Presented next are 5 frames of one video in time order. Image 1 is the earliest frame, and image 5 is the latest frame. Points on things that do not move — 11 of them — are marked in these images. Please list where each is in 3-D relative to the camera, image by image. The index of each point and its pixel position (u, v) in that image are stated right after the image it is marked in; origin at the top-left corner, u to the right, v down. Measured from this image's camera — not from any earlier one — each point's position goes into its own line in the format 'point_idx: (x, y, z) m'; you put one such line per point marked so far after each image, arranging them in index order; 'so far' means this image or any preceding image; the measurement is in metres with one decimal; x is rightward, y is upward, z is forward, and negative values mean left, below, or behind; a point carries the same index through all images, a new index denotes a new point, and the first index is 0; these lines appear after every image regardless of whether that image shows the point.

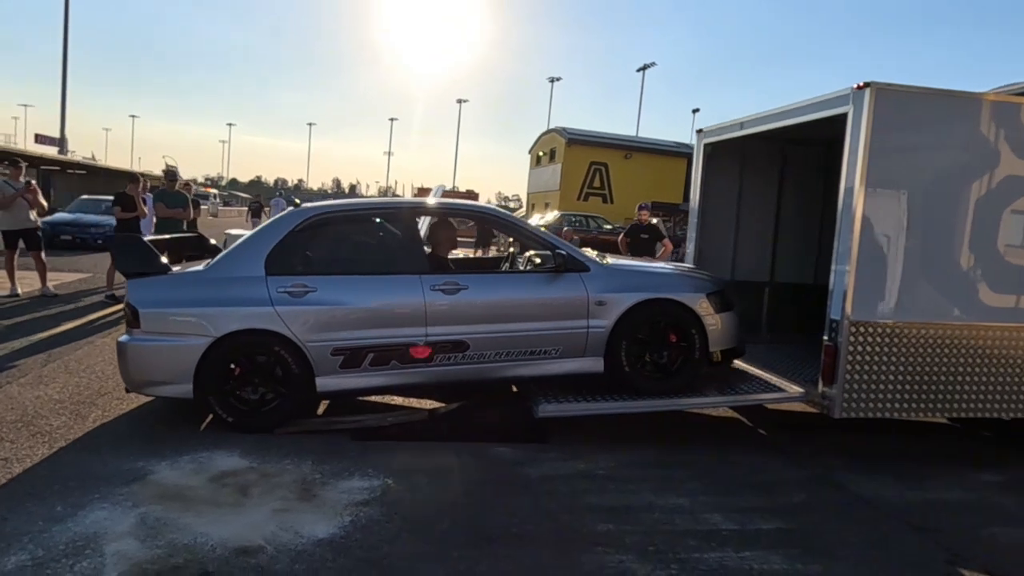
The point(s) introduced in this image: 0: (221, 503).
0: (-1.4, -1.0, +3.5) m
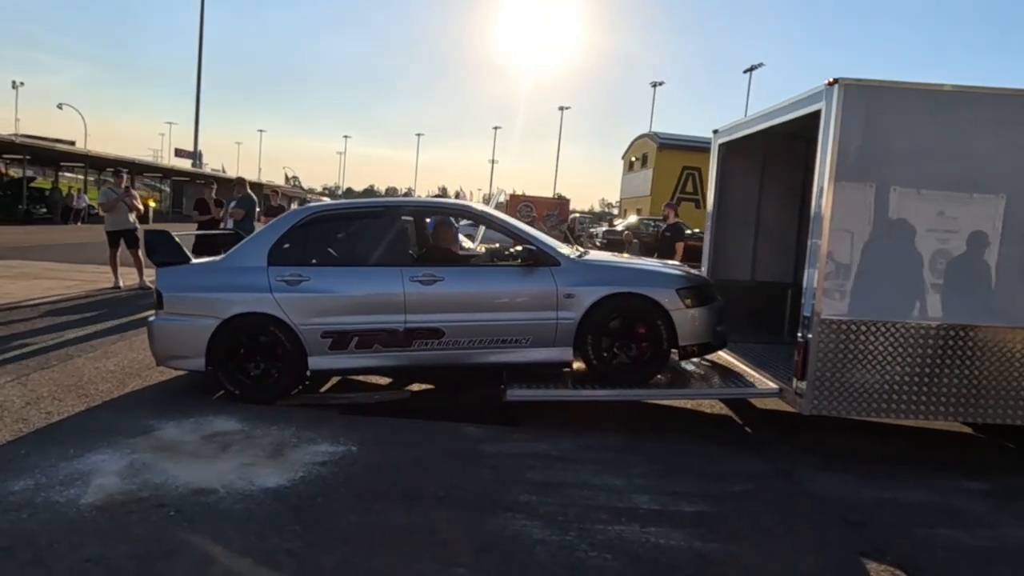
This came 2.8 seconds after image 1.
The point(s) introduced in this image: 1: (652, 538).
0: (-1.8, -0.9, +4.1) m
1: (+0.7, -1.2, +3.5) m
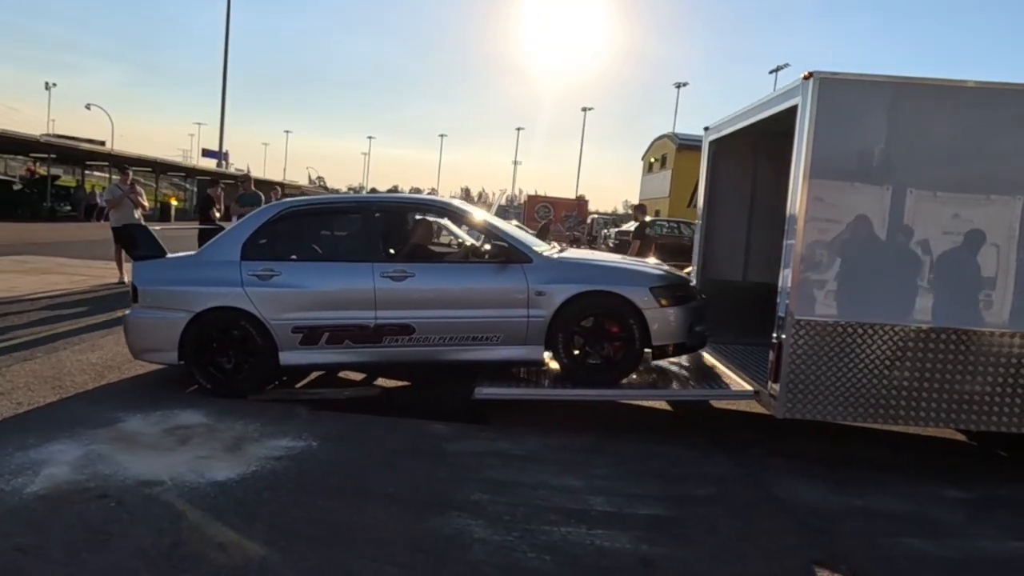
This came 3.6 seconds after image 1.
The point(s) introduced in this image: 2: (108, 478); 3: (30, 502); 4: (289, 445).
0: (-2.0, -0.9, +4.1) m
1: (+0.4, -1.2, +3.4) m
2: (-2.0, -1.0, +3.6) m
3: (-2.2, -1.0, +3.3) m
4: (-1.3, -0.9, +4.3) m
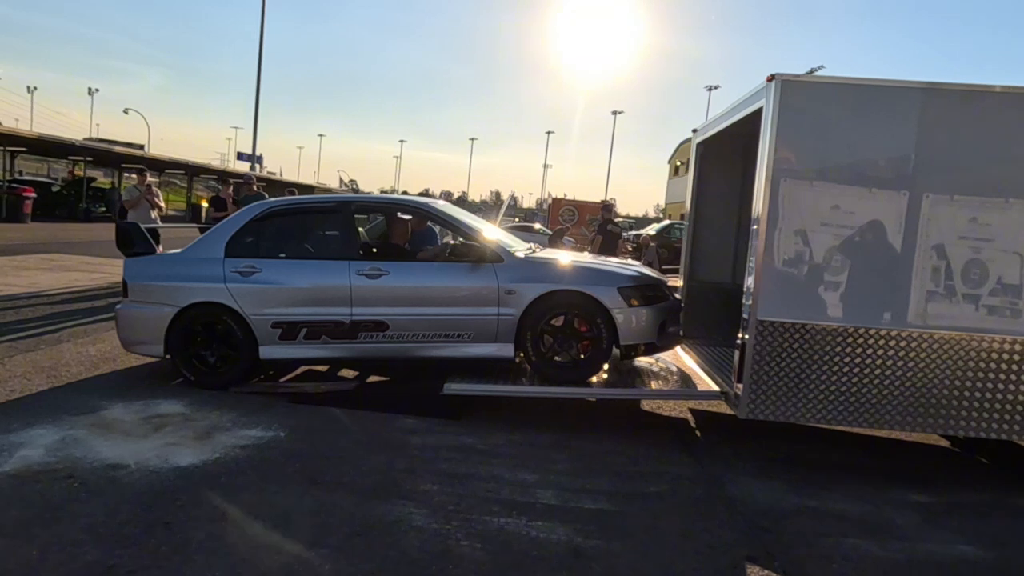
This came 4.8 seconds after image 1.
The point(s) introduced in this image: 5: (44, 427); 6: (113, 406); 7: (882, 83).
0: (-2.3, -0.9, +4.3) m
1: (+0.1, -1.2, +3.5) m
2: (-2.3, -0.9, +3.8) m
3: (-2.5, -0.9, +3.5) m
4: (-1.6, -0.9, +4.5) m
5: (-2.8, -0.8, +4.3) m
6: (-2.6, -0.8, +4.7) m
7: (+2.2, +1.2, +4.3) m
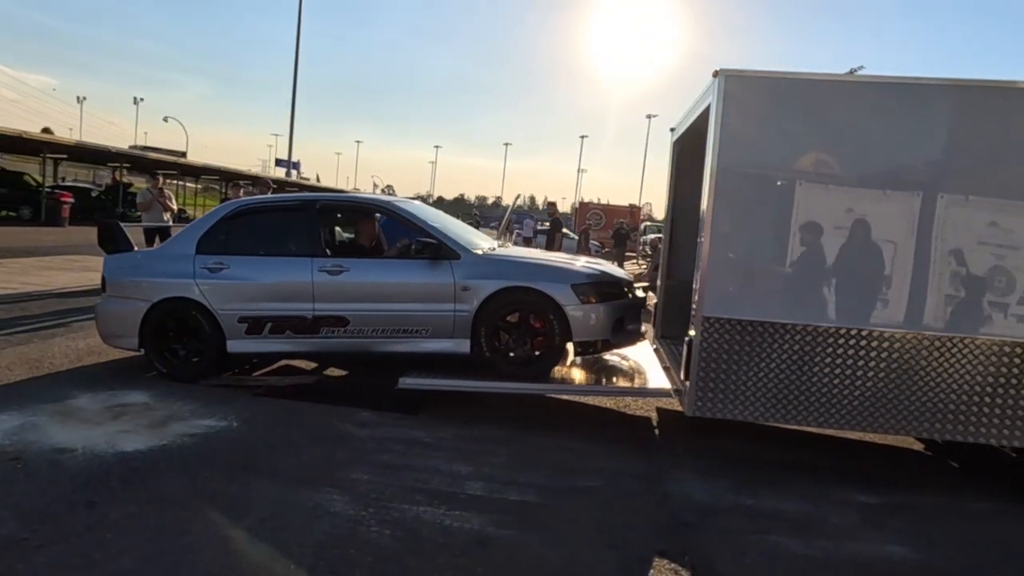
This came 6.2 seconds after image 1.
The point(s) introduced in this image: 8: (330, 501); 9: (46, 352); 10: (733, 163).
0: (-2.6, -0.8, +4.5) m
1: (-0.3, -1.1, +3.5) m
2: (-2.7, -0.9, +4.0) m
3: (-2.9, -0.9, +3.7) m
4: (-1.9, -0.9, +4.6) m
5: (-3.1, -0.8, +4.5) m
6: (-3.0, -0.7, +5.0) m
7: (+1.8, +1.2, +4.2) m
8: (-0.9, -1.1, +3.6) m
9: (-3.8, -0.5, +6.0) m
10: (+1.3, +0.8, +4.3) m
